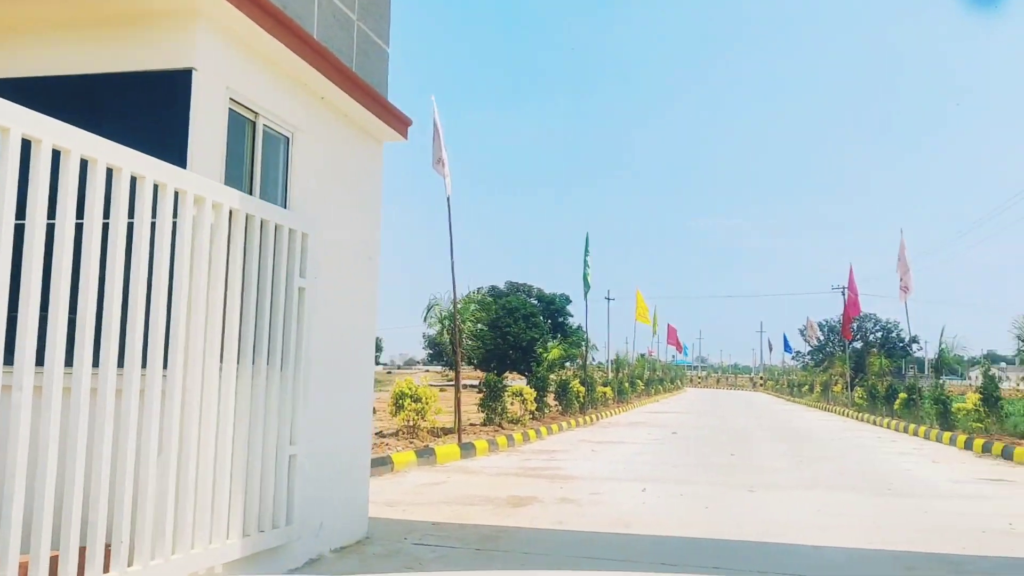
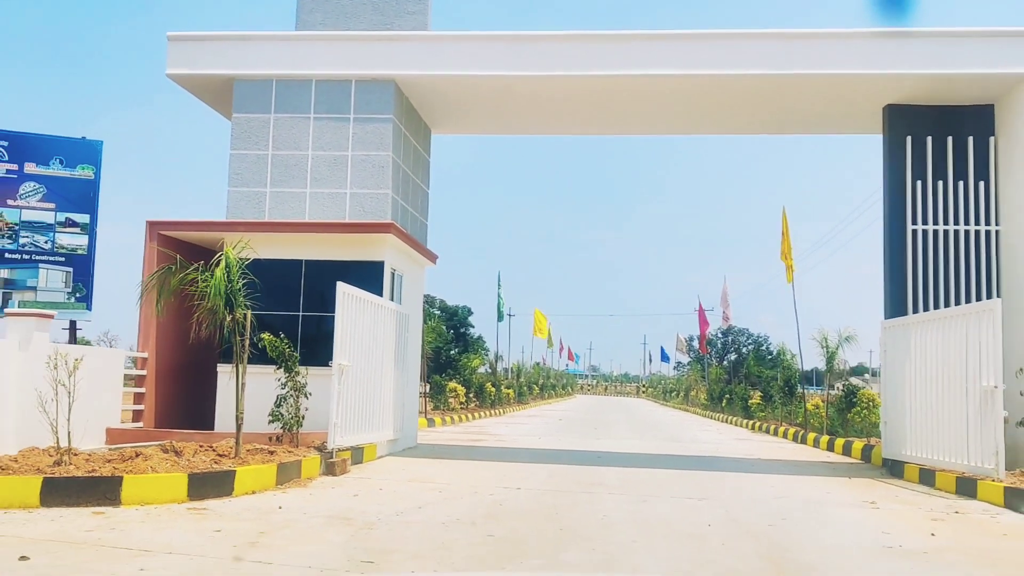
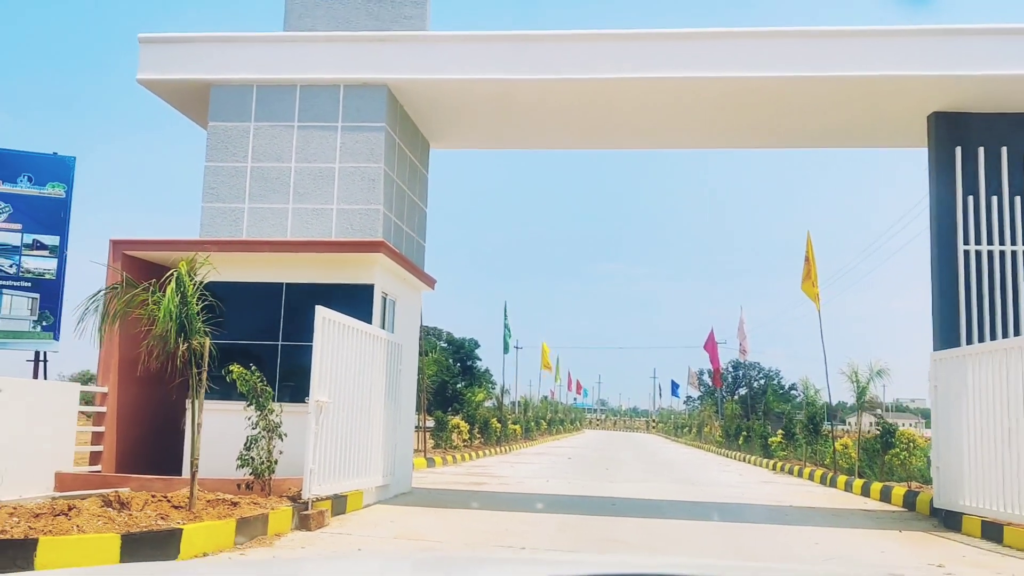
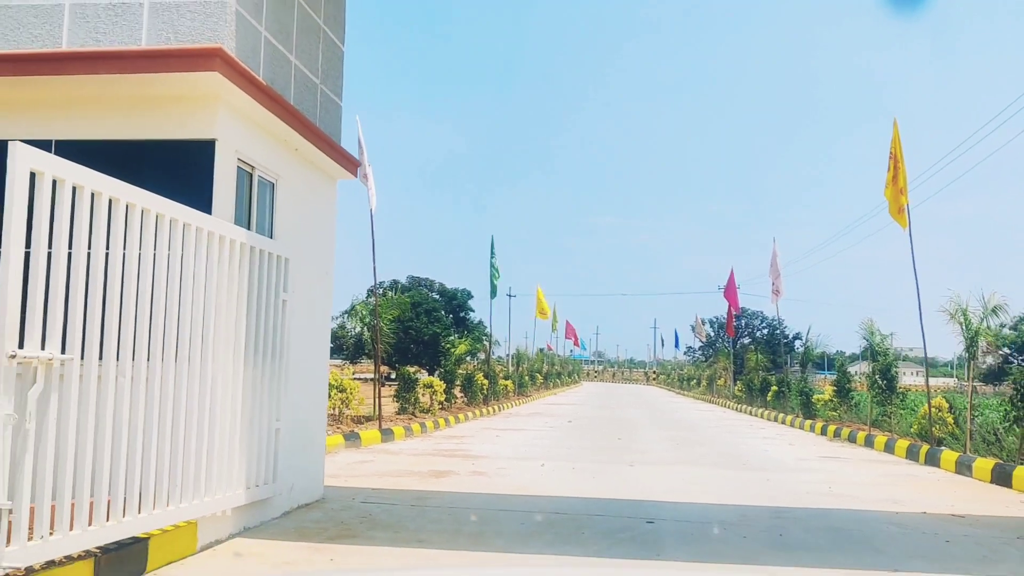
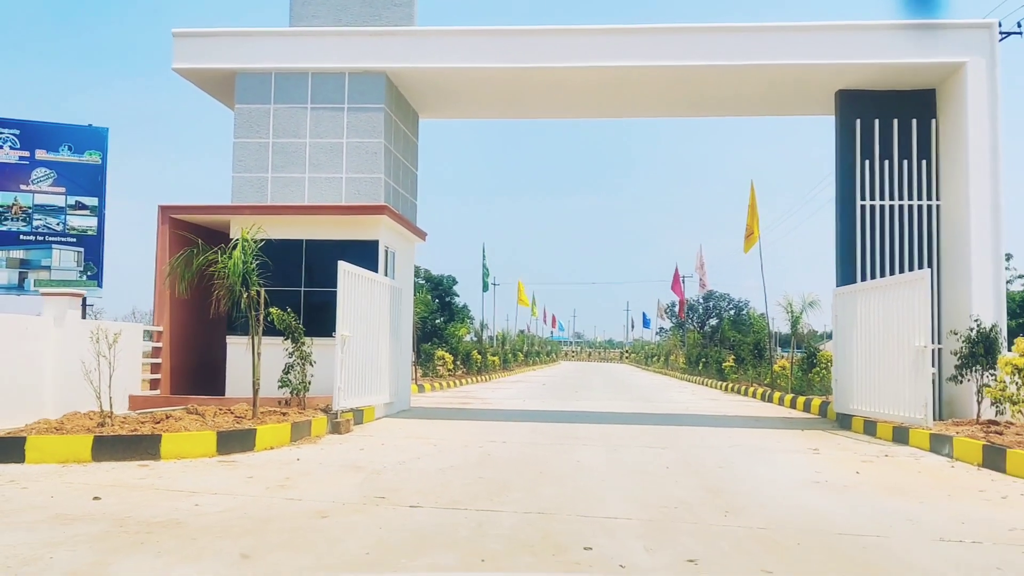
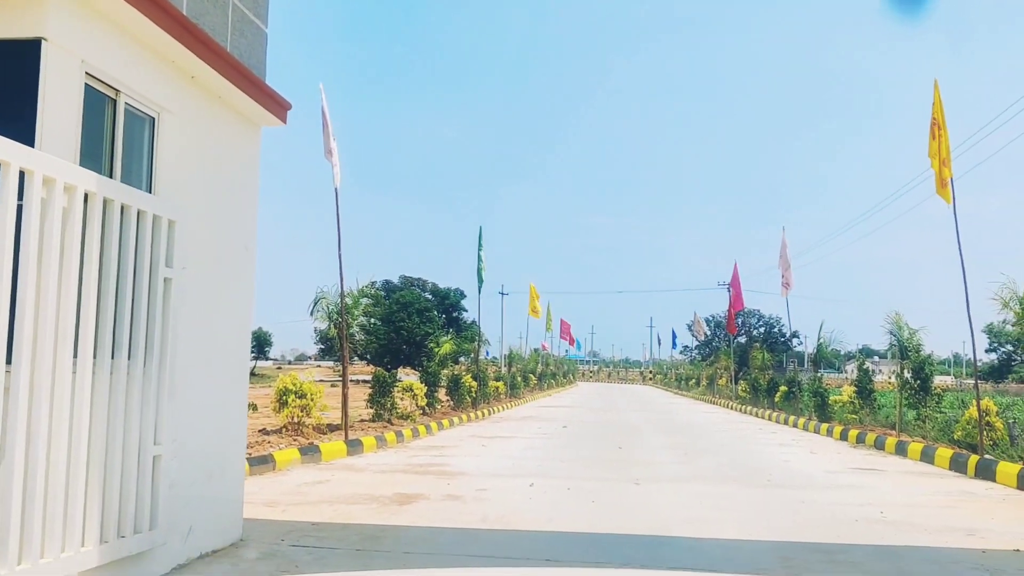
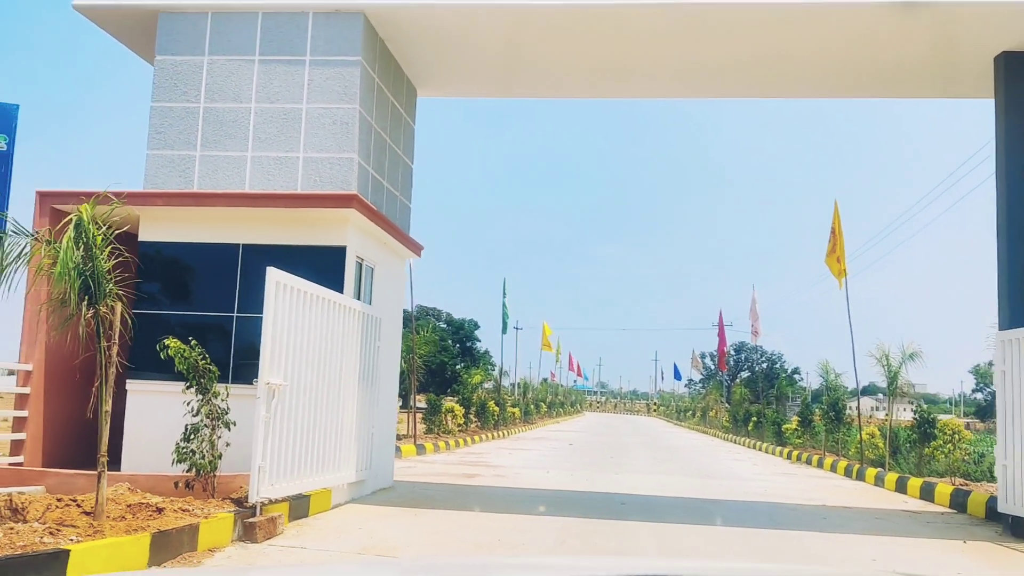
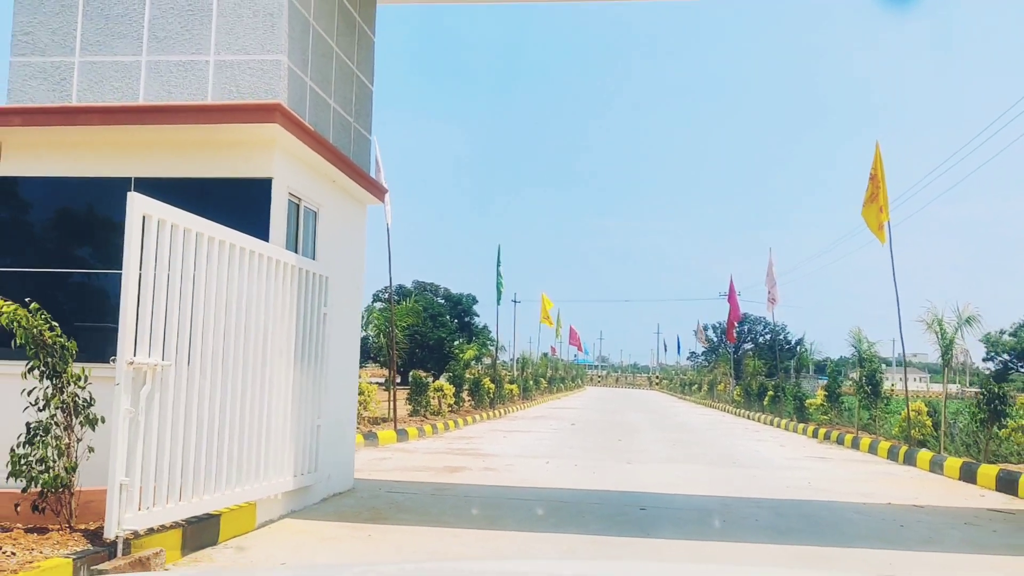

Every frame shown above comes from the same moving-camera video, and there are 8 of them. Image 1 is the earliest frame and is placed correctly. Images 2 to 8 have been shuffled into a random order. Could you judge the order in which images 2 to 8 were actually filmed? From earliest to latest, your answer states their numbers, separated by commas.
6, 4, 8, 7, 3, 2, 5
